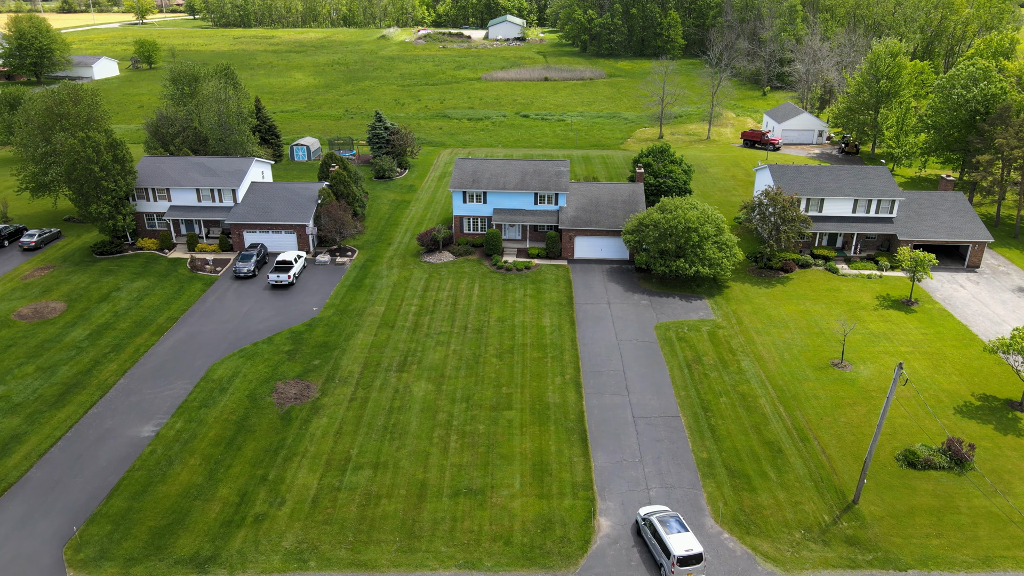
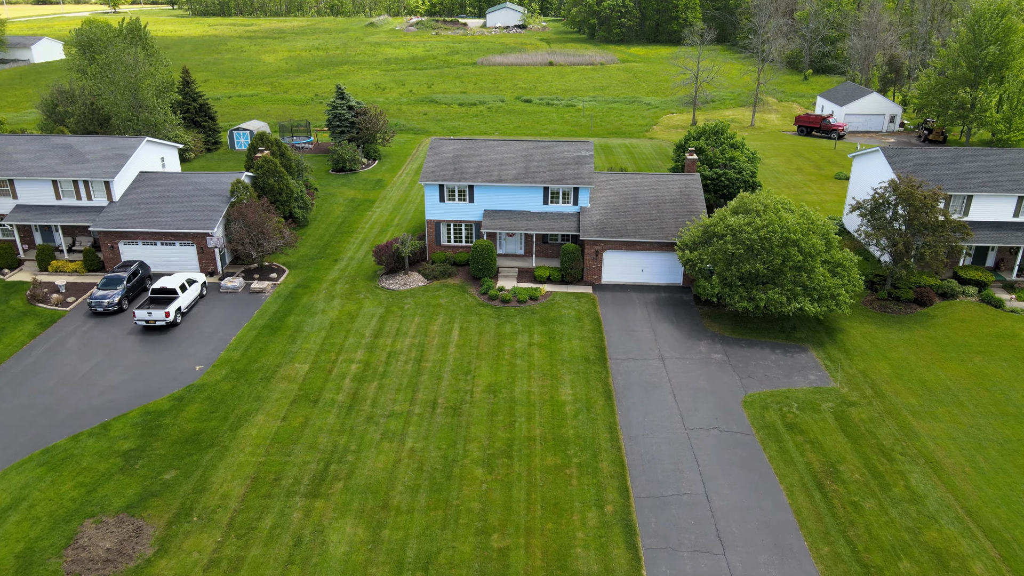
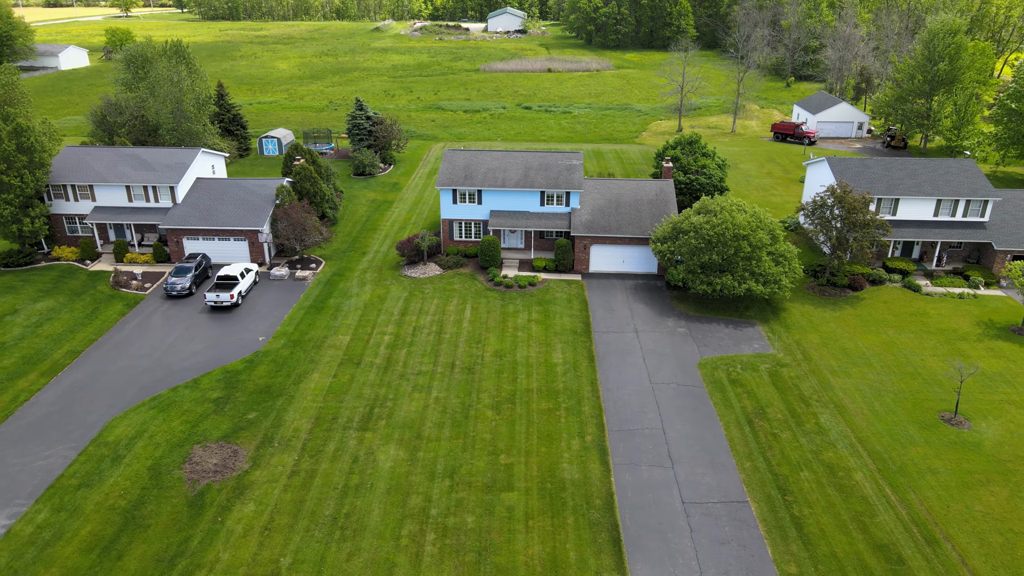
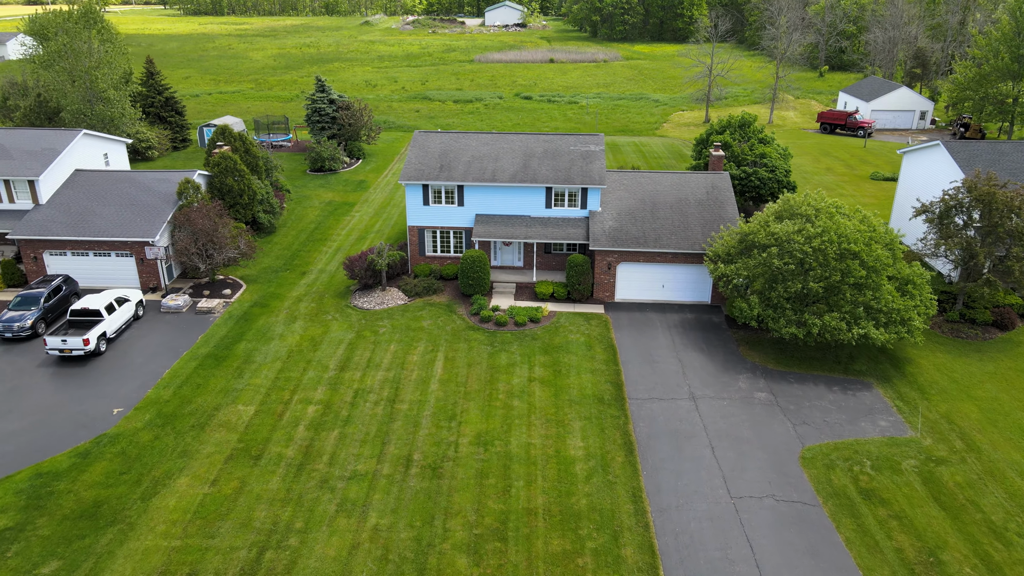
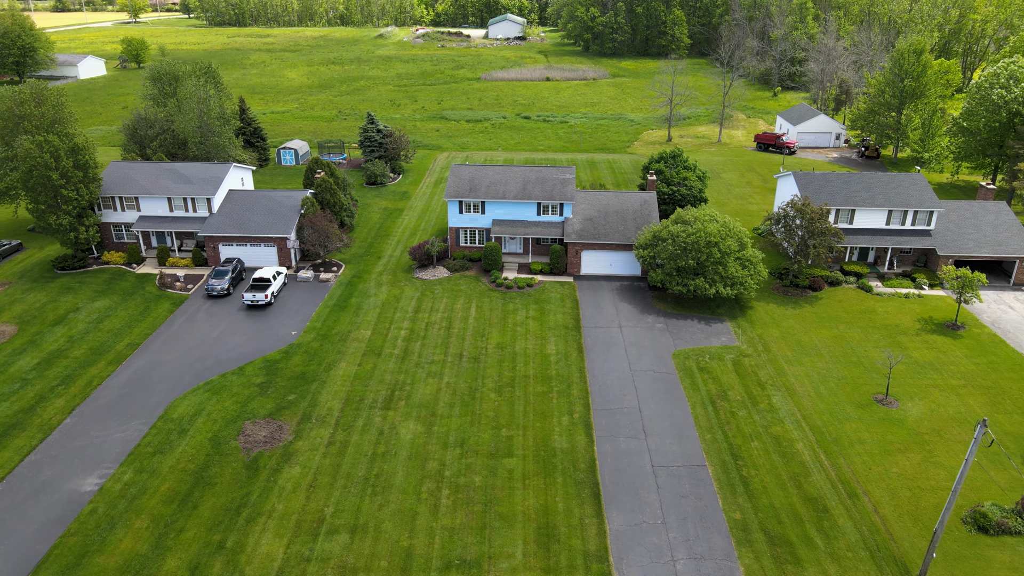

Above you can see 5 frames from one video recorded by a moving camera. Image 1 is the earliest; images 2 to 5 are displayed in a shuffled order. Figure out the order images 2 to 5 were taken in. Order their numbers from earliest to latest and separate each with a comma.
5, 3, 2, 4
